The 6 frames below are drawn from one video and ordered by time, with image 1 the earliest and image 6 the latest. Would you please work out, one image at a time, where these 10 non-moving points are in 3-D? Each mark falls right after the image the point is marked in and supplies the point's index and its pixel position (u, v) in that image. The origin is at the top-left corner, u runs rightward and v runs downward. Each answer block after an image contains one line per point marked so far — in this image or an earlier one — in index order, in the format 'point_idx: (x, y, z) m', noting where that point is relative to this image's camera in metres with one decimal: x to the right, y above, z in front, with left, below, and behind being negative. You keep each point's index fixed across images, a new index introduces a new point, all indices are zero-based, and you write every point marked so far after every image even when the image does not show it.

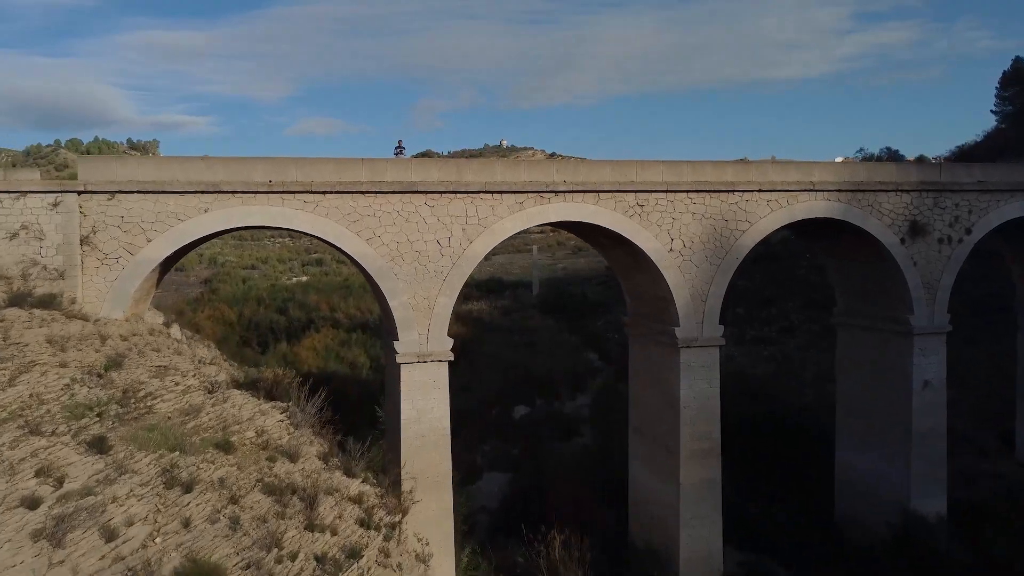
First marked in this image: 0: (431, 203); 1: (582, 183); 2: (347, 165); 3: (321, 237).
0: (-0.9, +1.0, +8.2) m
1: (+0.9, +1.3, +8.5) m
2: (-1.9, +1.4, +8.0) m
3: (-2.1, +0.6, +7.9) m
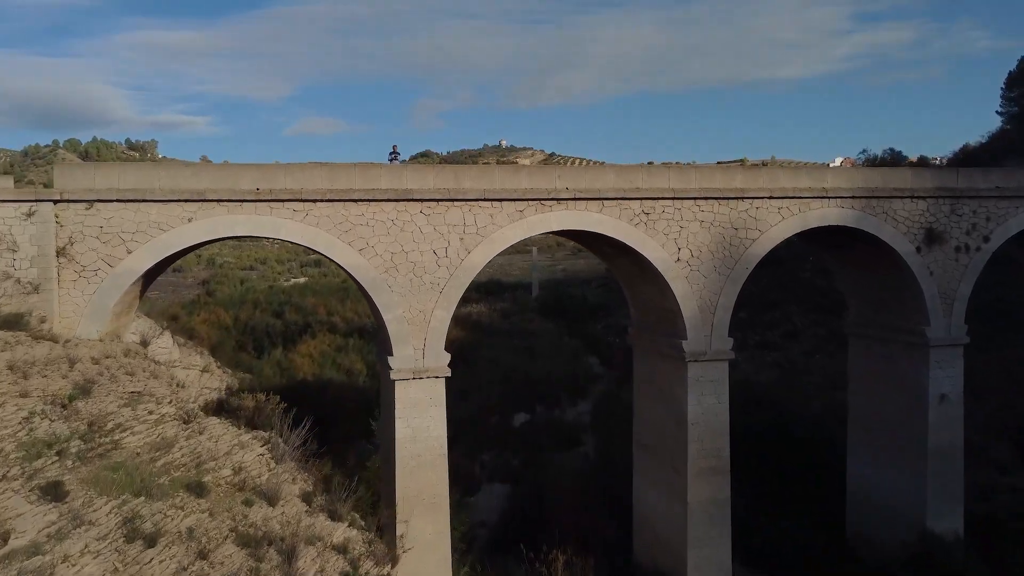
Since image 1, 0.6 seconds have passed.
0: (-0.9, +0.9, +7.8) m
1: (+0.9, +1.1, +8.1) m
2: (-1.9, +1.3, +7.6) m
3: (-2.1, +0.4, +7.5) m
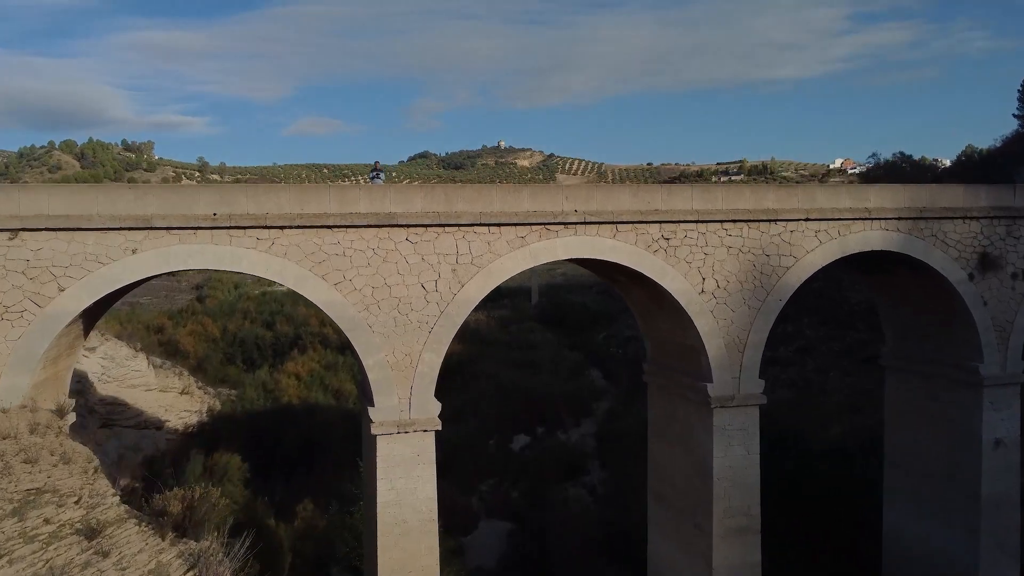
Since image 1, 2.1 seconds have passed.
0: (-0.9, +0.5, +6.7) m
1: (+0.9, +0.8, +7.1) m
2: (-1.9, +0.9, +6.5) m
3: (-2.1, 0.0, +6.4) m
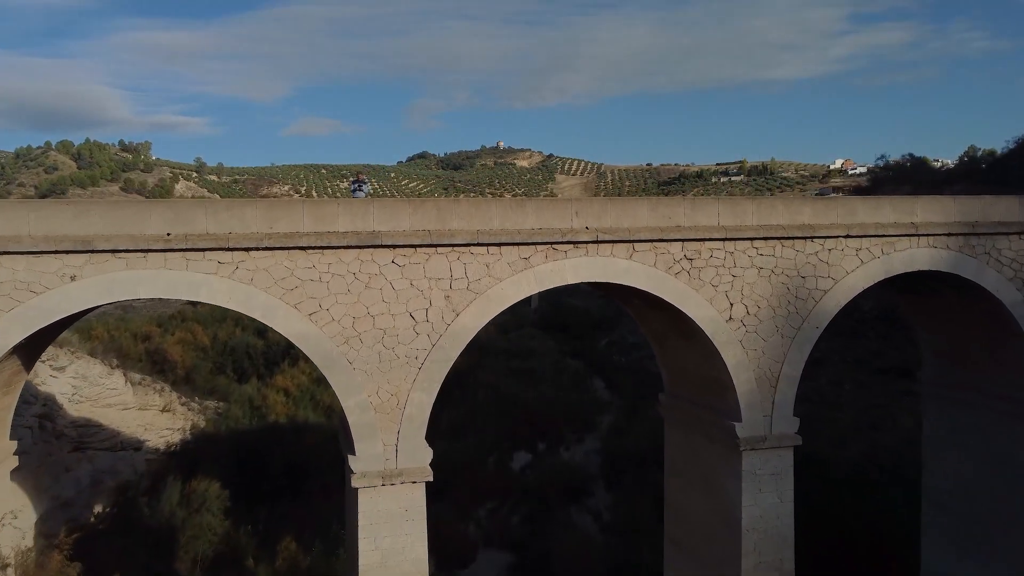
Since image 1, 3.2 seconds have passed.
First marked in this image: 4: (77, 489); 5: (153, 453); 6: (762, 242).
0: (-0.9, +0.2, +5.8) m
1: (+0.9, +0.5, +6.2) m
2: (-1.8, +0.6, +5.6) m
3: (-2.1, -0.2, +5.5) m
4: (-7.6, -3.5, +12.3) m
5: (-6.9, -3.1, +13.5) m
6: (+2.3, +0.4, +6.6) m
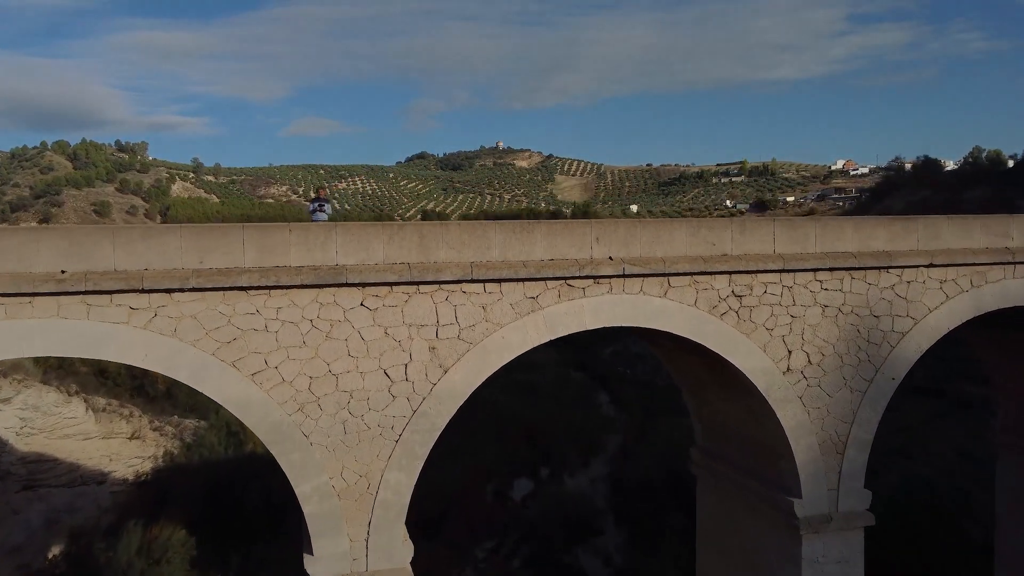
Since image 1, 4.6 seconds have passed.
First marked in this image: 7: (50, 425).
0: (-0.9, -0.1, +4.5) m
1: (+0.9, +0.2, +4.9) m
2: (-1.8, +0.3, +4.3) m
3: (-2.1, -0.5, +4.2) m
4: (-7.6, -3.8, +10.9) m
5: (-6.9, -3.4, +12.2) m
6: (+2.4, +0.1, +5.3) m
7: (-8.0, -2.4, +12.3) m
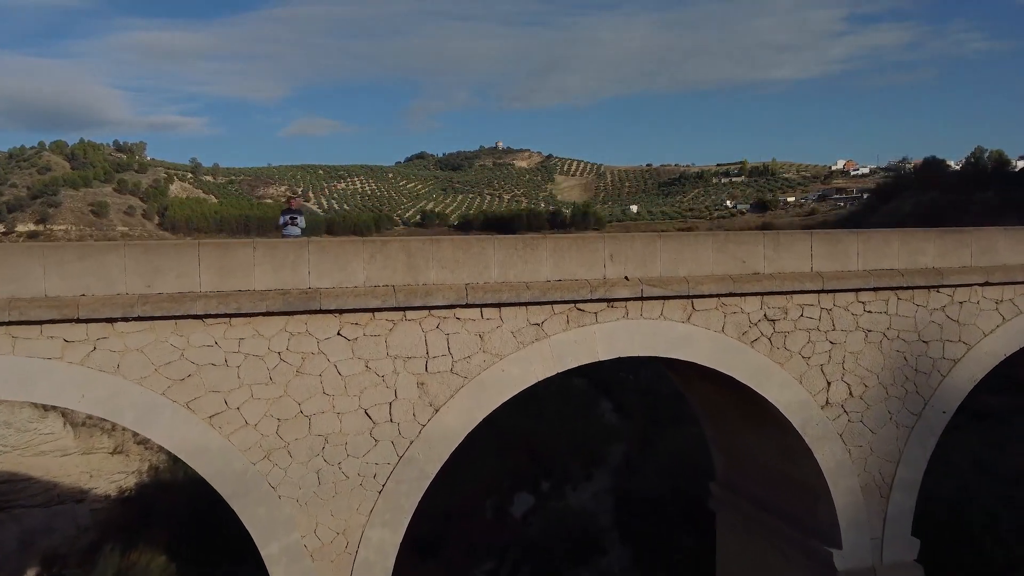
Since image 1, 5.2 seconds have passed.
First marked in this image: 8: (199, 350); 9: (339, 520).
0: (-0.9, -0.2, +3.9) m
1: (+0.9, 0.0, +4.2) m
2: (-1.8, +0.2, +3.7) m
3: (-2.1, -0.7, +3.6) m
4: (-7.5, -4.0, +10.3) m
5: (-6.9, -3.6, +11.5) m
6: (+2.4, 0.0, +4.7) m
7: (-8.0, -2.5, +11.6) m
8: (-1.7, -0.3, +3.7) m
9: (-1.0, -1.3, +3.9) m
